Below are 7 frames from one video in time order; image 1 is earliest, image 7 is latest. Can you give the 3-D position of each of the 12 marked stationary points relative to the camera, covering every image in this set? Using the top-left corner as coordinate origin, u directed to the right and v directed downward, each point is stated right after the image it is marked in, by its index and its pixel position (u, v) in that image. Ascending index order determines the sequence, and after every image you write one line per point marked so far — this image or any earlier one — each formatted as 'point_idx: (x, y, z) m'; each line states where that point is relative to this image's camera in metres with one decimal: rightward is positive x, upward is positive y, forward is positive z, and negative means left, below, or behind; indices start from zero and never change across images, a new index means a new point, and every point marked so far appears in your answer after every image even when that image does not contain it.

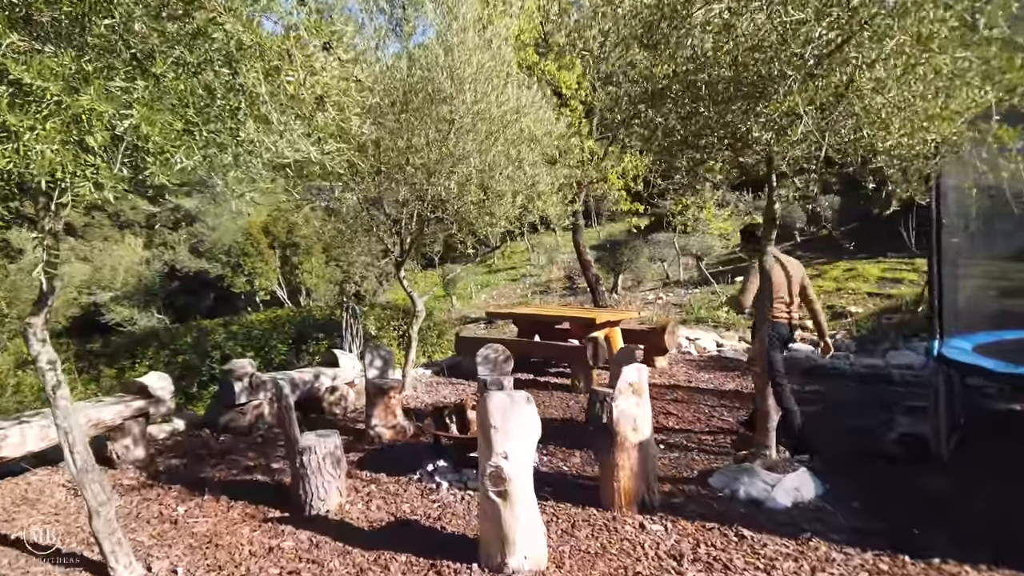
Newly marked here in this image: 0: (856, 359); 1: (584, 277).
0: (+4.1, -0.9, +8.5) m
1: (+1.2, +0.2, +11.3) m
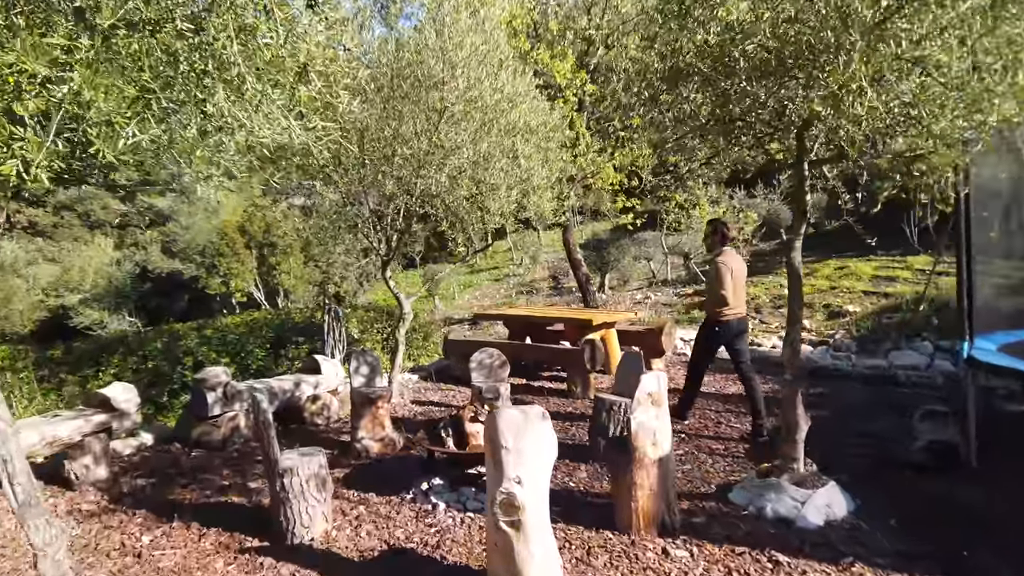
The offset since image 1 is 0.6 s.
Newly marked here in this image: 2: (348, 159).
0: (+4.0, -0.8, +8.2) m
1: (+1.0, +0.2, +10.9) m
2: (-1.3, +1.0, +5.4) m
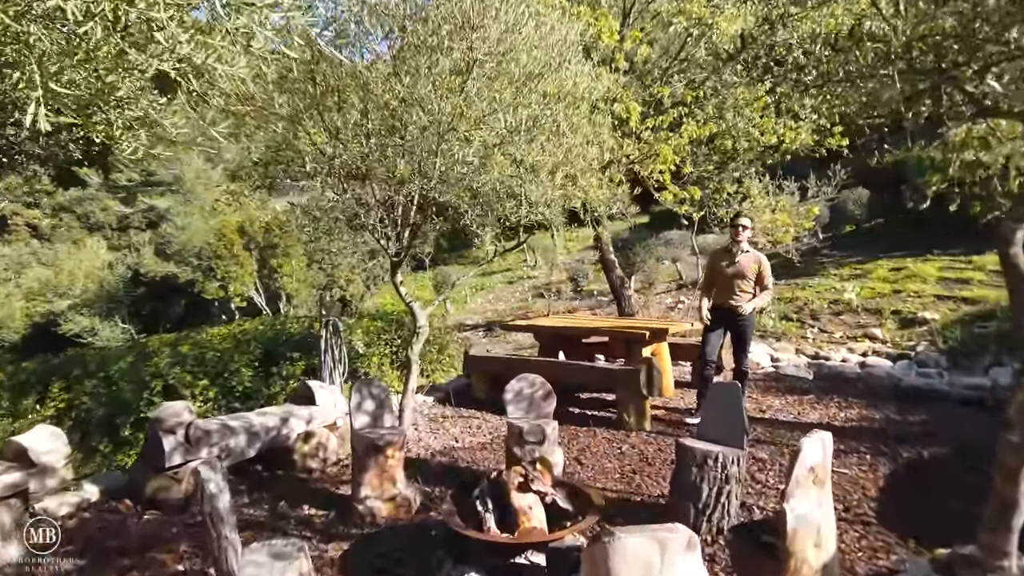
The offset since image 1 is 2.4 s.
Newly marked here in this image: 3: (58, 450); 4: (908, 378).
0: (+4.3, -0.9, +6.9) m
1: (+1.3, +0.1, +9.7) m
2: (-1.0, +1.0, +4.1) m
3: (-2.4, -0.9, +3.8) m
4: (+3.9, -0.9, +7.0) m
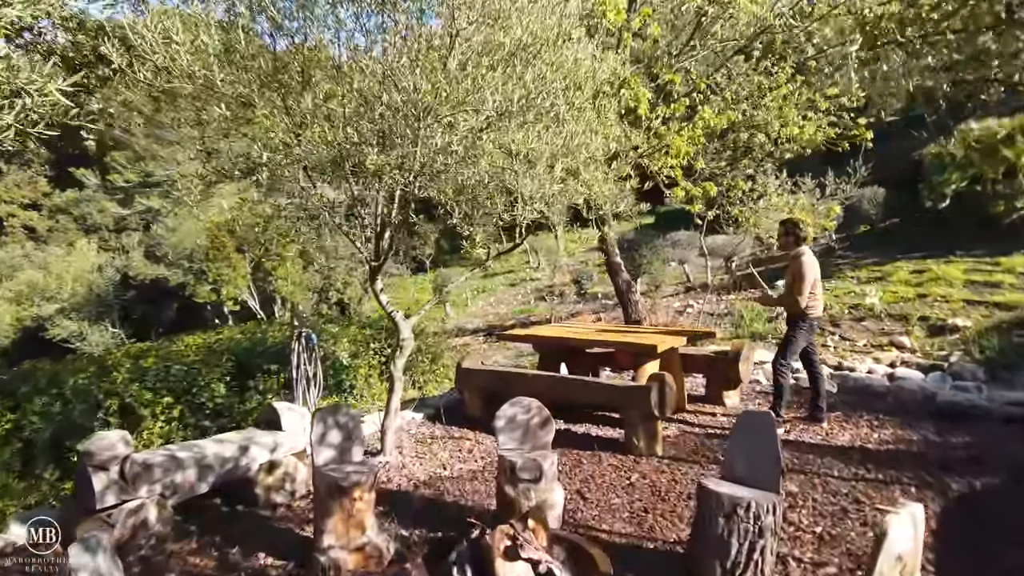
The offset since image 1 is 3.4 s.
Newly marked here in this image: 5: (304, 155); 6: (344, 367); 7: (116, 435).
0: (+4.3, -0.9, +6.3) m
1: (+1.3, 0.0, +9.1) m
2: (-1.1, +0.9, +3.5) m
3: (-2.5, -0.9, +3.2) m
4: (+3.9, -1.0, +6.4) m
5: (-1.0, +0.7, +3.7) m
6: (-1.7, -0.8, +6.9) m
7: (-2.0, -0.7, +3.6) m
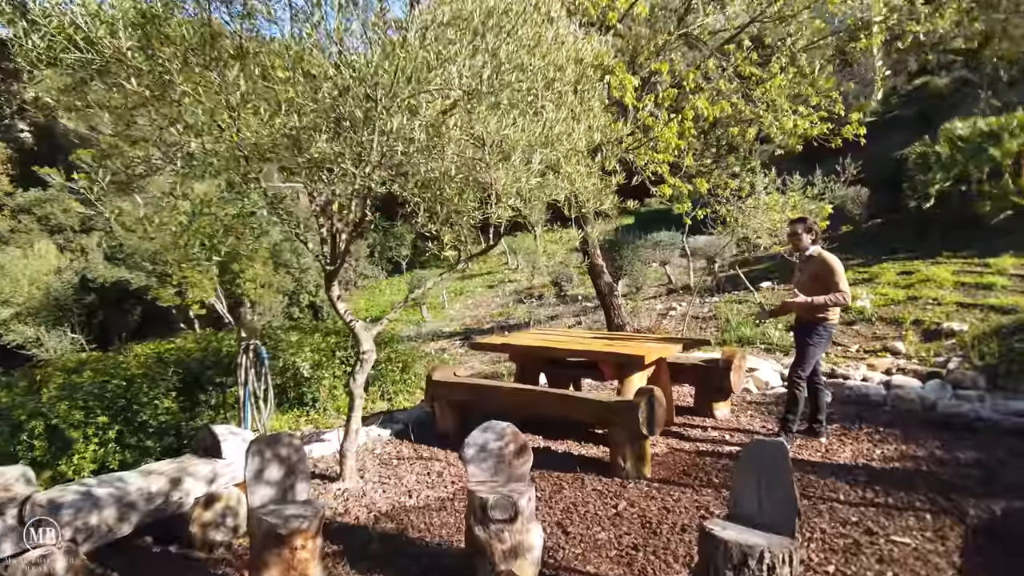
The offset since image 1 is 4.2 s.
0: (+4.1, -1.0, +5.9) m
1: (+1.0, 0.0, +8.6) m
2: (-1.2, +0.9, +3.0) m
3: (-2.6, -1.0, +2.6) m
4: (+3.7, -1.0, +6.0) m
5: (-1.2, +0.7, +3.2) m
6: (-1.9, -0.8, +6.4) m
7: (-2.1, -0.8, +3.0) m
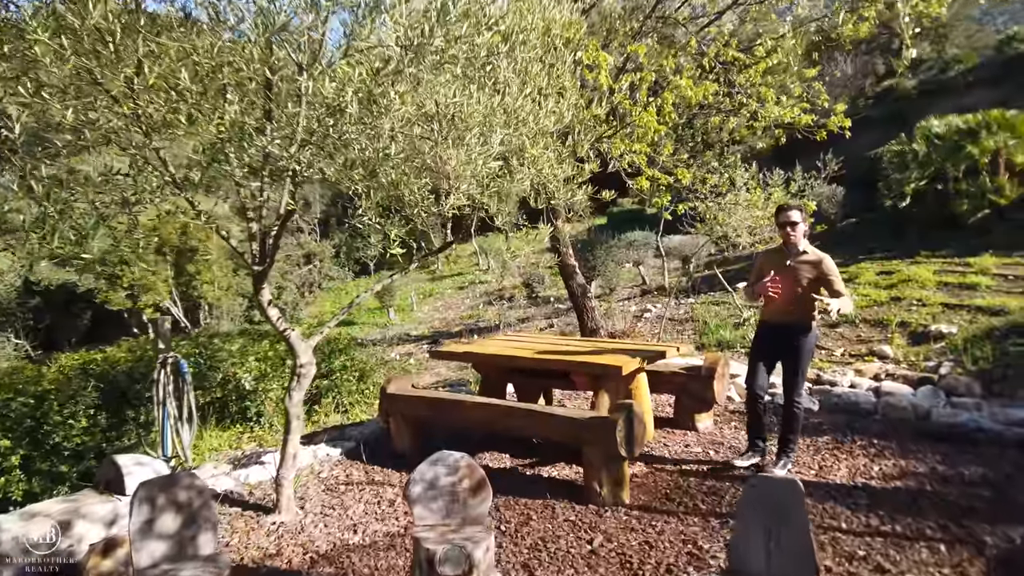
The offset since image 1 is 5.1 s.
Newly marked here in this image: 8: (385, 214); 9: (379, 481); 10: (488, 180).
0: (+3.8, -1.0, +5.6) m
1: (+0.6, 0.0, +8.1) m
2: (-1.4, +0.9, +2.5) m
3: (-2.7, -1.0, +2.0) m
4: (+3.4, -1.0, +5.6) m
5: (-1.4, +0.6, +2.6) m
6: (-2.2, -0.9, +5.8) m
7: (-2.3, -0.8, +2.4) m
8: (-0.7, +0.4, +3.6) m
9: (-0.8, -1.2, +4.4) m
10: (-0.1, +0.6, +3.7) m
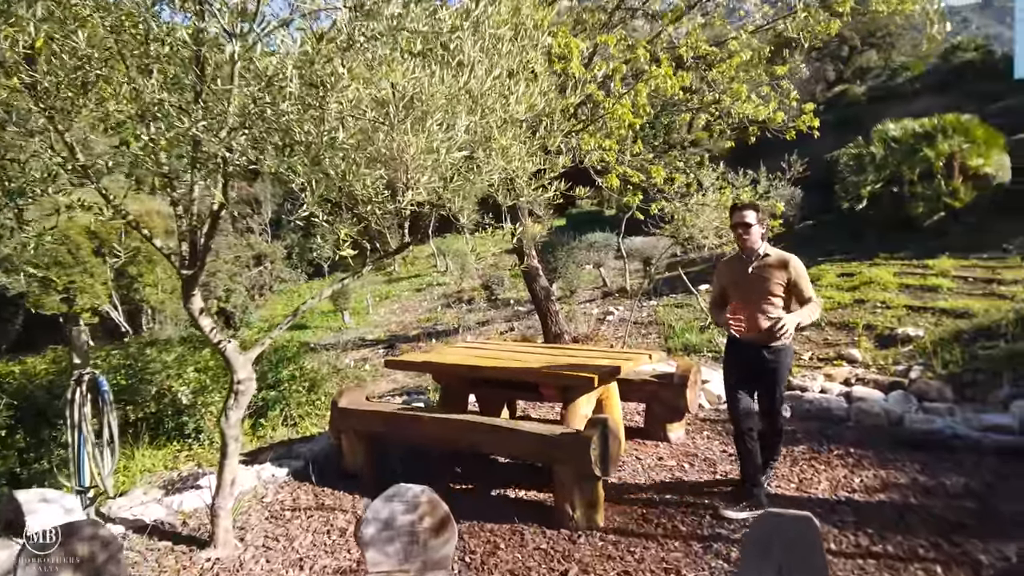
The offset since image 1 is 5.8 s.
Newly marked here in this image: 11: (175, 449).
0: (+3.5, -1.0, +5.4) m
1: (+0.2, 0.0, +7.8) m
2: (-1.5, +0.8, +2.0) m
3: (-2.8, -1.0, +1.5) m
4: (+3.1, -1.0, +5.5) m
5: (-1.5, +0.6, +2.2) m
6: (-2.5, -0.9, +5.3) m
7: (-2.4, -0.8, +1.9) m
8: (-0.8, +0.4, +3.3) m
9: (-1.0, -1.2, +4.0) m
10: (-0.3, +0.5, +3.4) m
11: (-2.5, -1.2, +5.2) m
